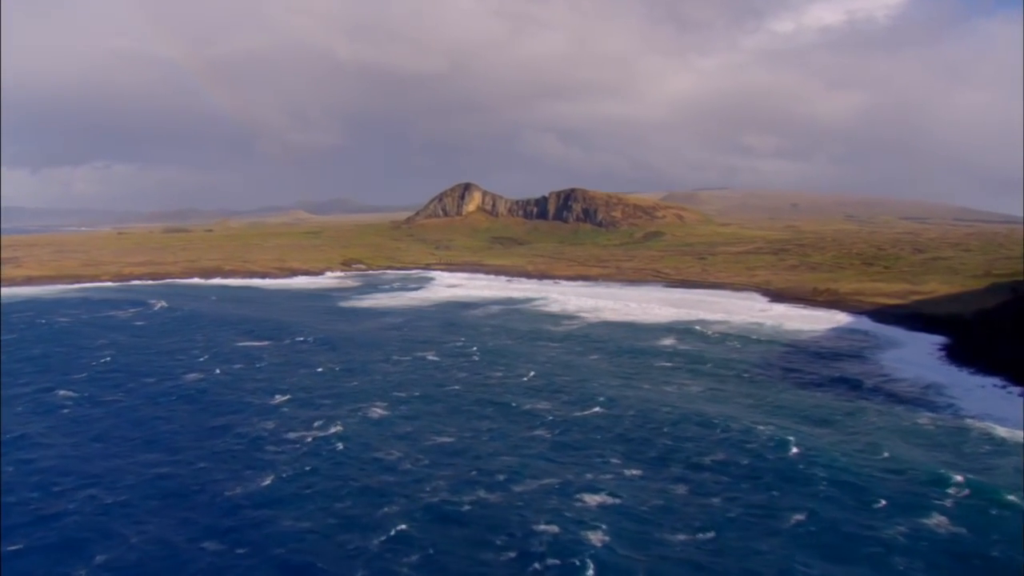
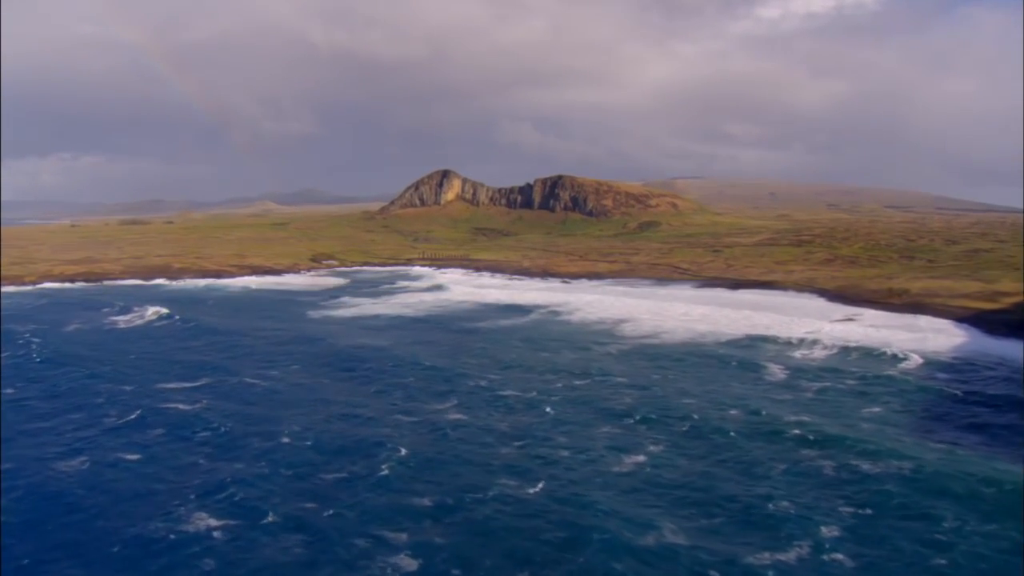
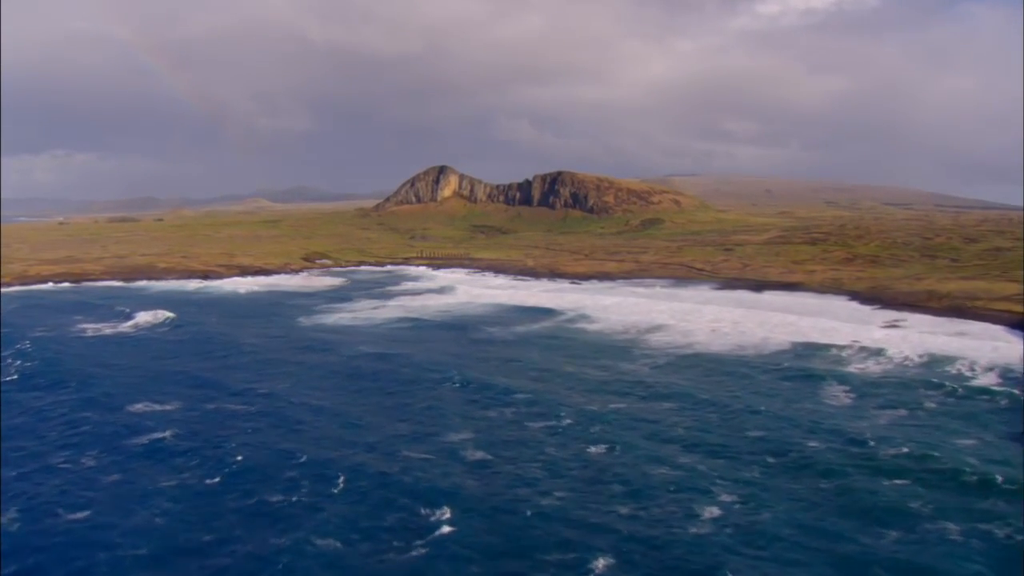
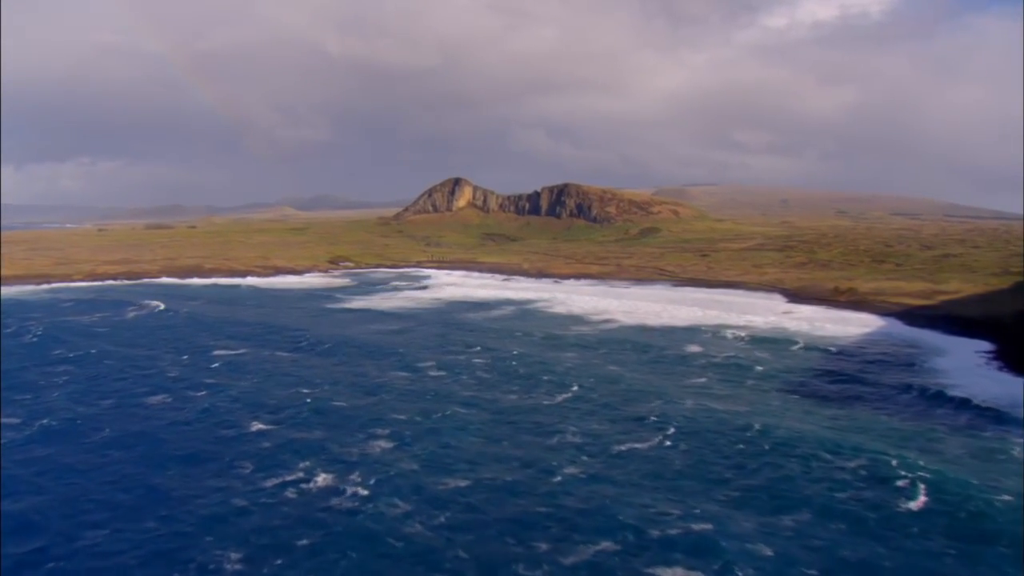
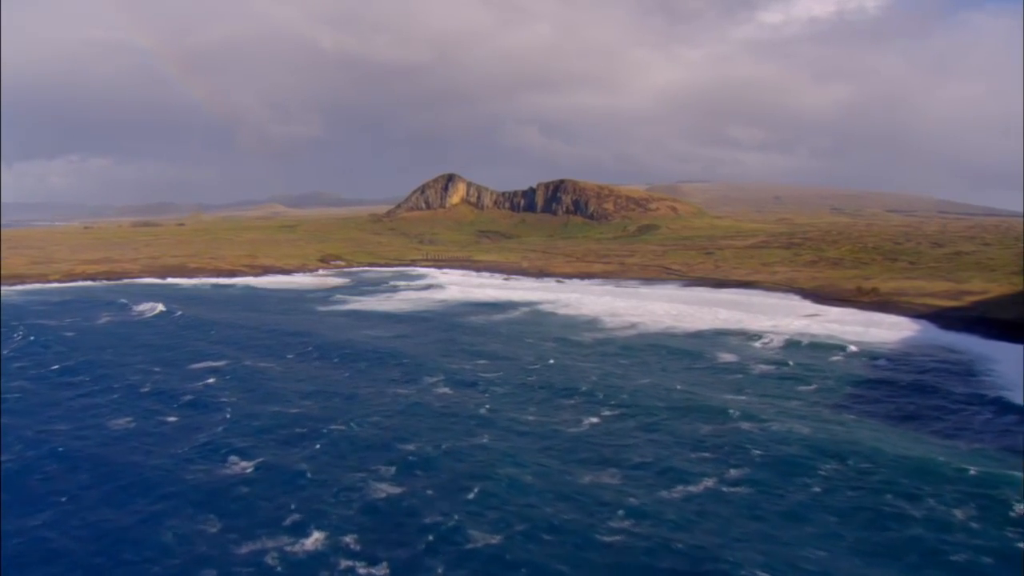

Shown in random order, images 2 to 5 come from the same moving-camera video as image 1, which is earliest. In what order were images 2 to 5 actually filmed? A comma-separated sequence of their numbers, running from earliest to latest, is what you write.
4, 5, 2, 3
